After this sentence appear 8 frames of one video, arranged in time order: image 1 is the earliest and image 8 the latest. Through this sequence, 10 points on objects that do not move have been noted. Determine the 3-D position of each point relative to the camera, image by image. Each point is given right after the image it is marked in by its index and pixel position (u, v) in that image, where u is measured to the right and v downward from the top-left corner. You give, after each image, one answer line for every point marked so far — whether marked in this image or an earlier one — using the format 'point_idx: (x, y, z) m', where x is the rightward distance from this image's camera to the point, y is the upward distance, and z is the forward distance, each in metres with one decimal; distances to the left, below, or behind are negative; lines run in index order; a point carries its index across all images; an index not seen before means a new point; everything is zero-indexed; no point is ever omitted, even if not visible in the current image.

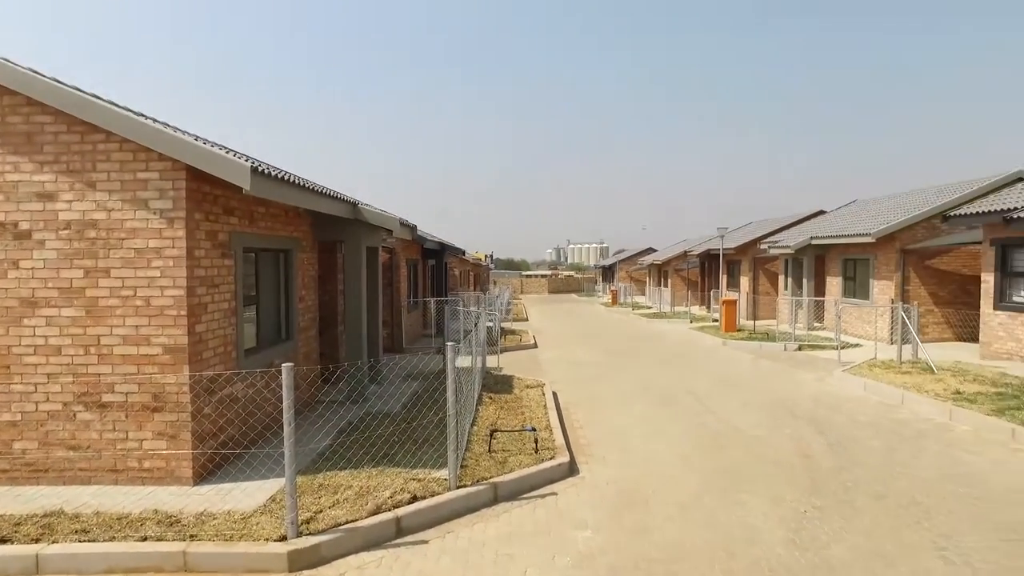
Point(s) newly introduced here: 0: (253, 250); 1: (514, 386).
0: (-2.2, +0.3, +5.5) m
1: (0.0, -1.2, +8.1) m
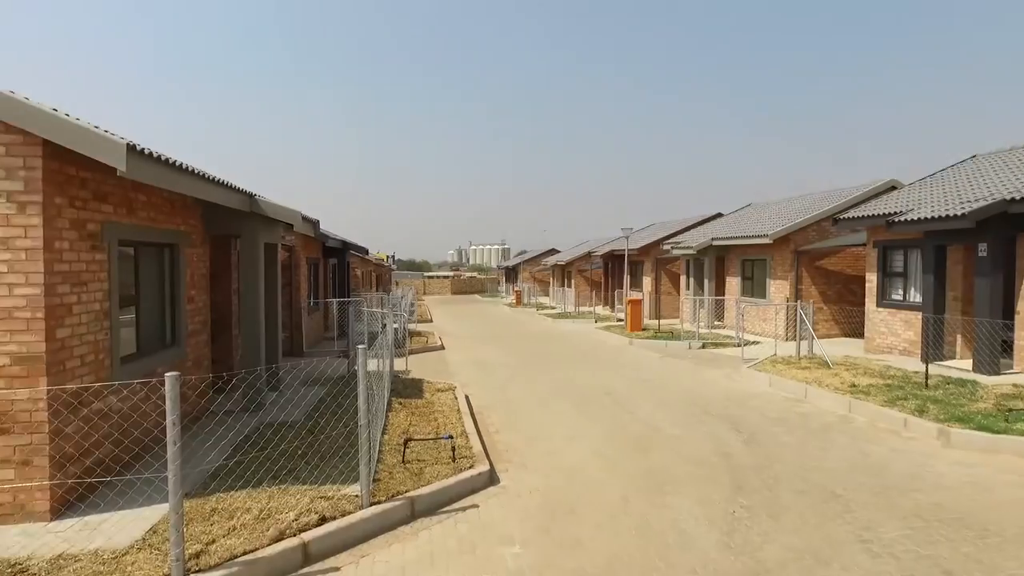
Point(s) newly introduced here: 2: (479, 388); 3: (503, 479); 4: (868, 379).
0: (-2.9, +0.3, +4.9) m
1: (-1.1, -1.2, +7.7) m
2: (-0.5, -1.4, +9.2) m
3: (-0.1, -1.4, +4.7) m
4: (+4.4, -1.1, +7.9) m
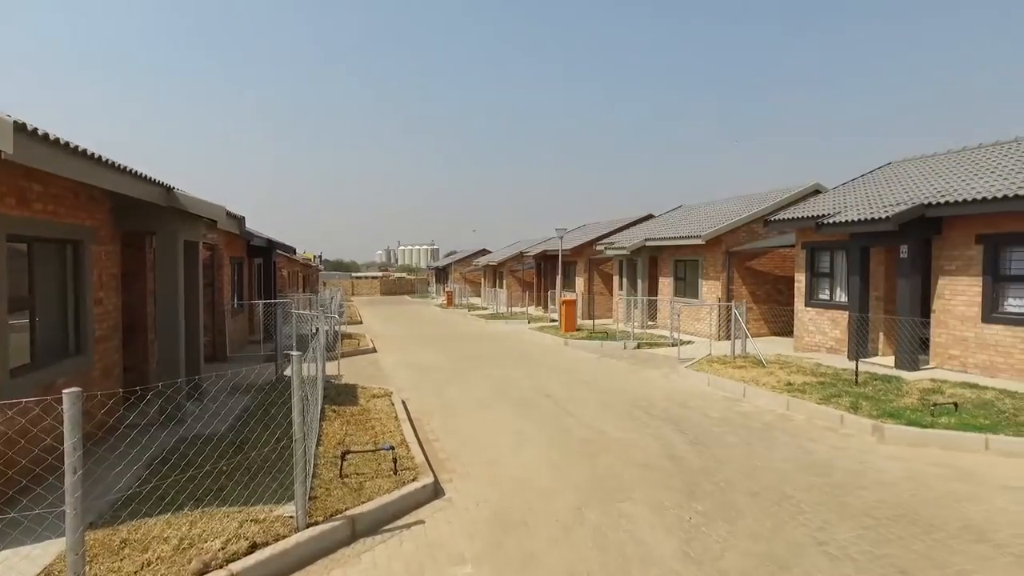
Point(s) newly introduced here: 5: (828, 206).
0: (-3.3, +0.3, +4.3) m
1: (-1.8, -1.2, +7.3) m
2: (-1.3, -1.4, +8.9) m
3: (-0.4, -1.4, +4.5) m
4: (+3.7, -1.1, +8.1) m
5: (+5.1, +1.3, +10.3) m
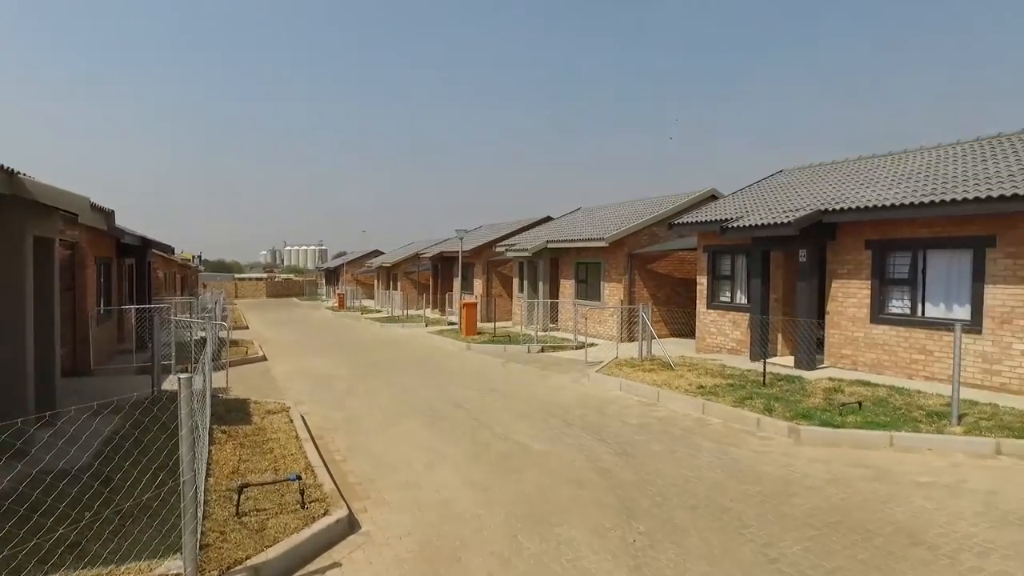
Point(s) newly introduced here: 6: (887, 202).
0: (-3.7, +0.3, +3.3) m
1: (-2.7, -1.3, +6.6) m
2: (-2.5, -1.5, +8.2) m
3: (-0.9, -1.4, +3.9) m
4: (+2.5, -1.2, +8.2) m
5: (+3.6, +1.3, +10.6) m
6: (+4.8, +1.1, +8.2) m
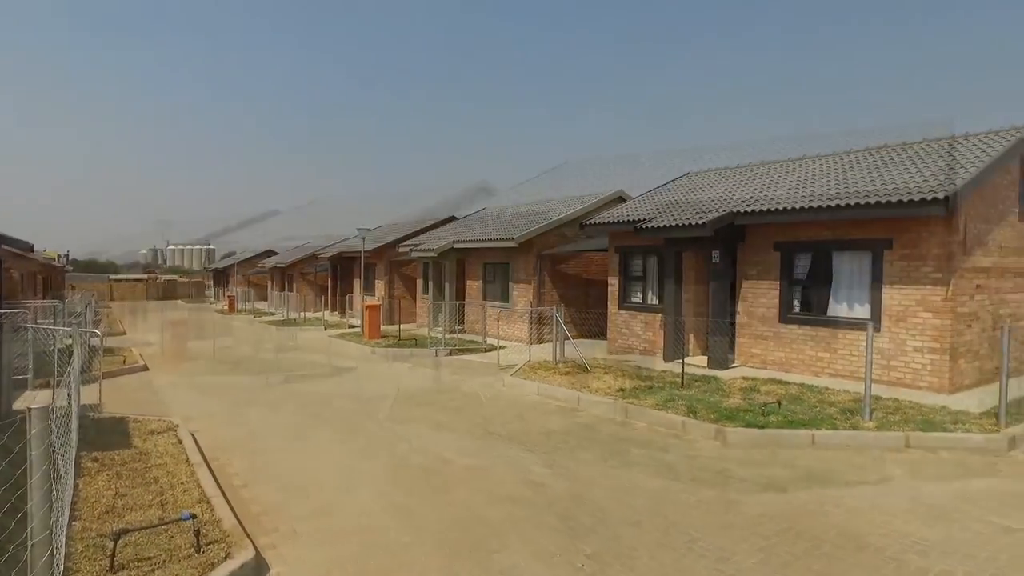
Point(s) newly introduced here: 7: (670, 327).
0: (-3.9, +0.3, +2.4) m
1: (-3.4, -1.3, +5.7) m
2: (-3.5, -1.5, +7.3) m
3: (-1.3, -1.4, +3.4) m
4: (+1.5, -1.2, +8.1) m
5: (+2.2, +1.3, +10.7) m
6: (+3.7, +1.1, +8.5) m
7: (+2.5, -1.1, +10.1) m
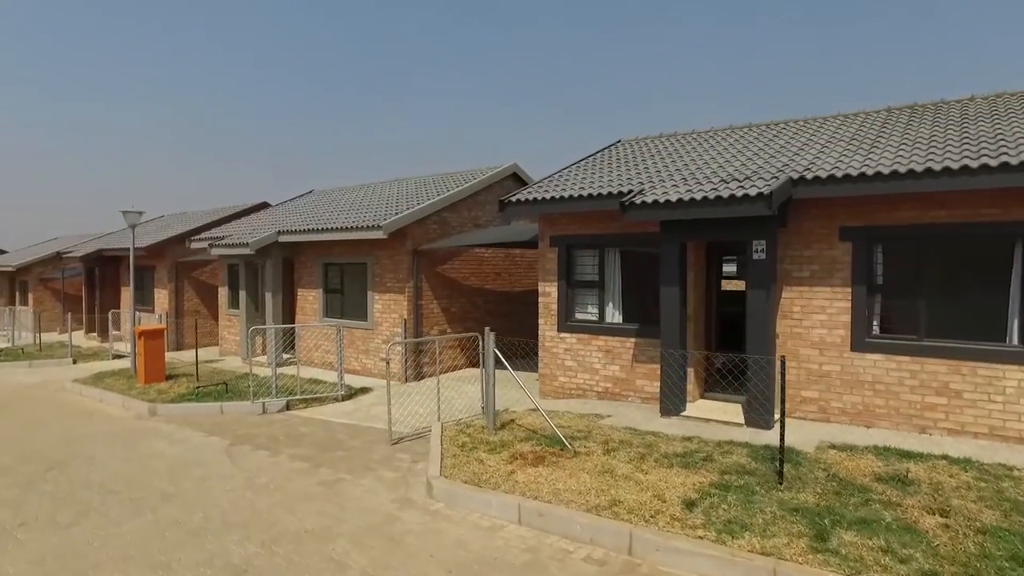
0: (-3.0, +0.3, -0.2) m
1: (-2.6, -1.3, +3.1) m
2: (-2.8, -1.5, +4.7) m
3: (-0.4, -1.4, +0.9) m
4: (+2.1, -1.2, +5.8) m
5: (+2.6, +1.3, +8.4) m
6: (+4.3, +1.1, +6.3) m
7: (+3.0, -1.1, +7.9) m
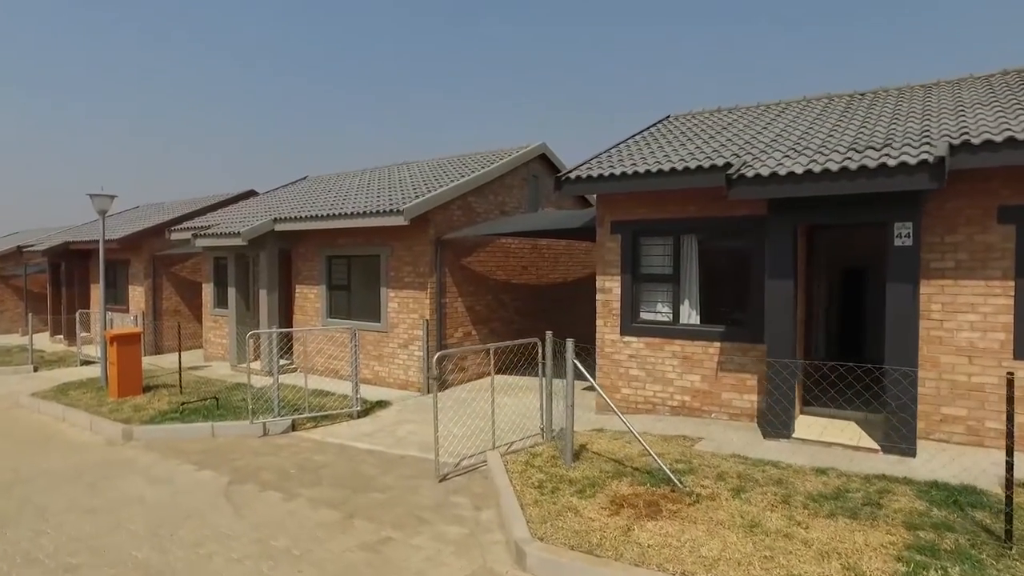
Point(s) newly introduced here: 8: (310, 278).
0: (-1.9, +0.3, -2.0) m
1: (-1.7, -1.3, +1.4) m
2: (-1.9, -1.5, +3.0) m
3: (+0.6, -1.4, -0.7) m
4: (+3.0, -1.1, +4.2) m
5: (+3.4, +1.4, +6.8) m
6: (+5.1, +1.2, +4.8) m
7: (+3.7, -1.0, +6.3) m
8: (-3.7, +0.2, +11.9) m
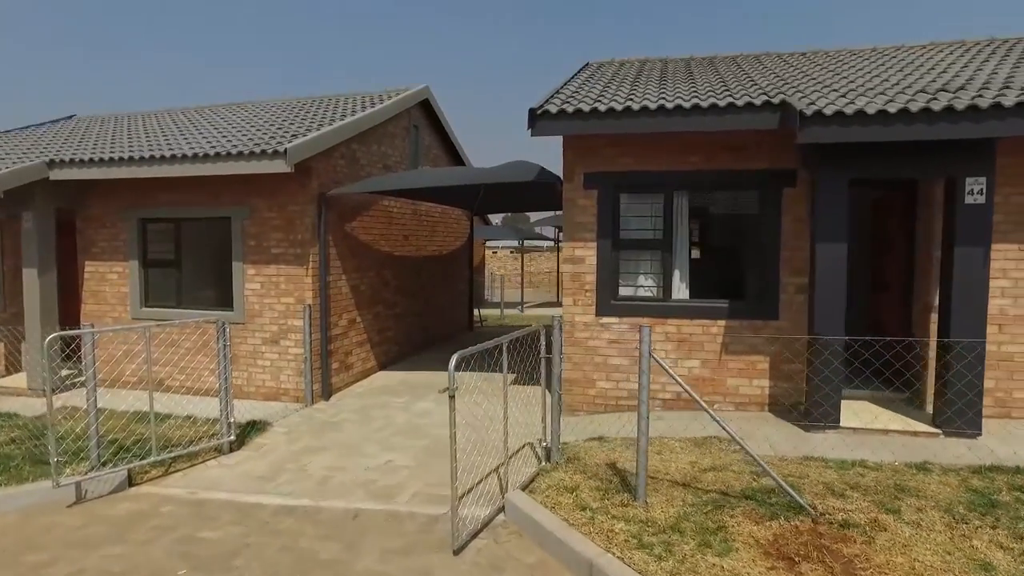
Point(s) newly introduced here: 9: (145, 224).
0: (+1.4, +0.3, -4.2) m
1: (+0.4, -1.2, -0.9) m
2: (-0.3, -1.3, +0.5) m
3: (+3.4, -1.3, -2.1) m
4: (+3.8, -0.8, +3.3) m
5: (+3.3, +1.7, +5.9) m
6: (+5.6, +1.5, +4.5) m
7: (+3.9, -0.7, +5.5) m
8: (-5.1, +0.5, +8.2) m
9: (-4.6, +0.8, +8.1) m
